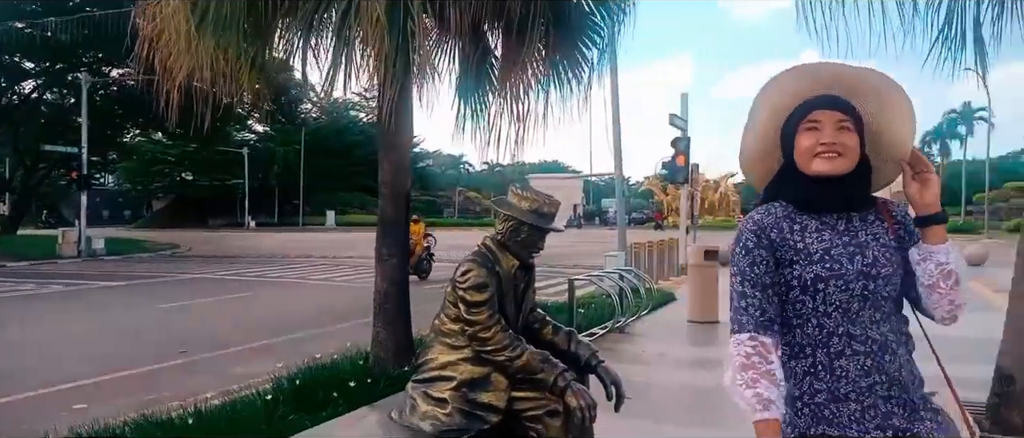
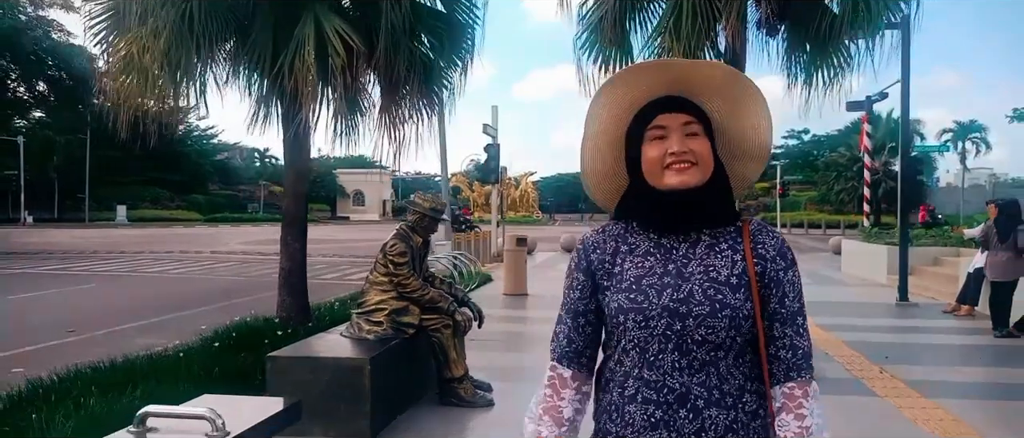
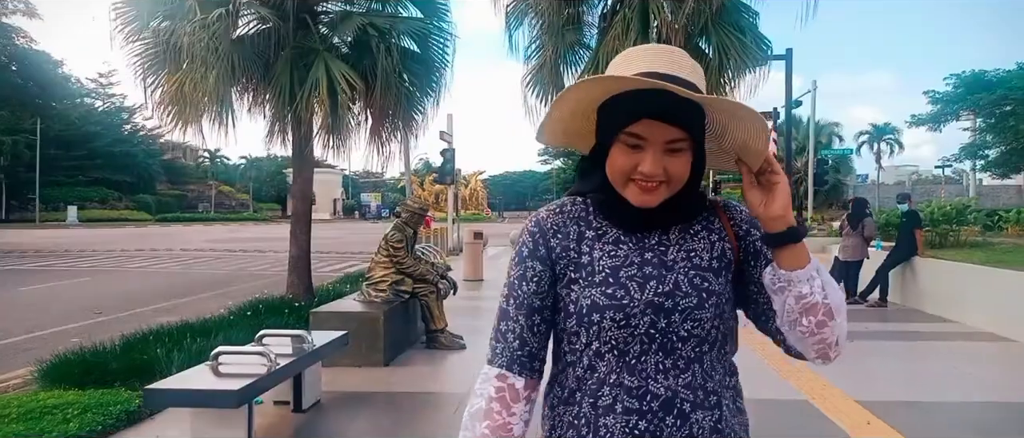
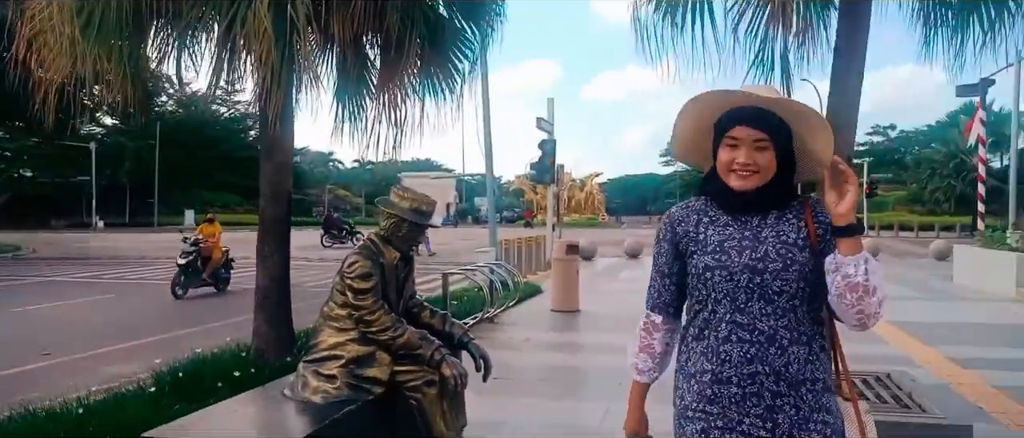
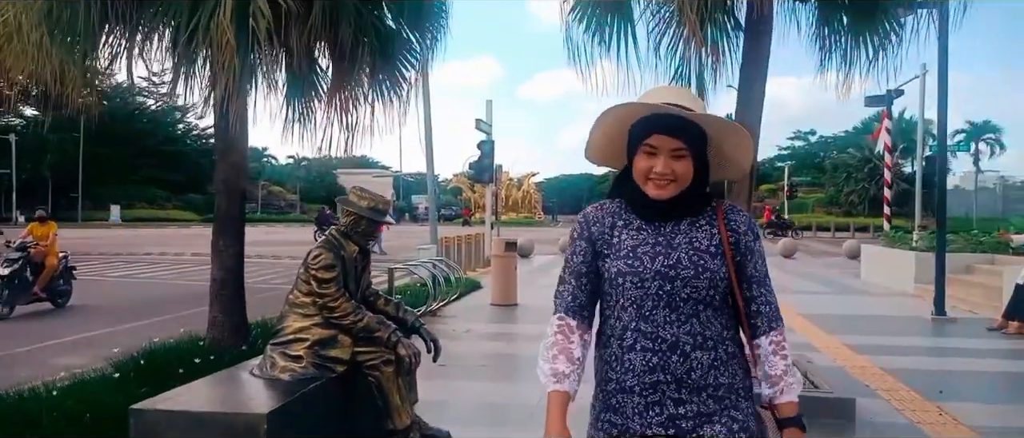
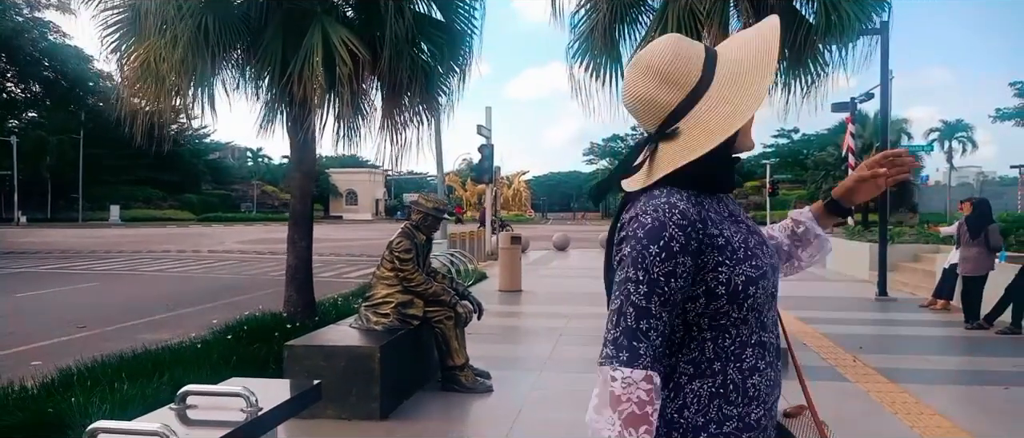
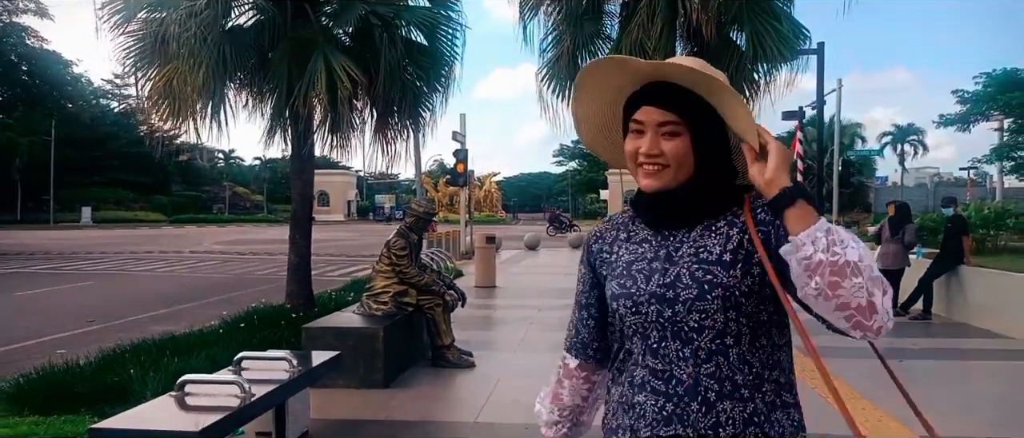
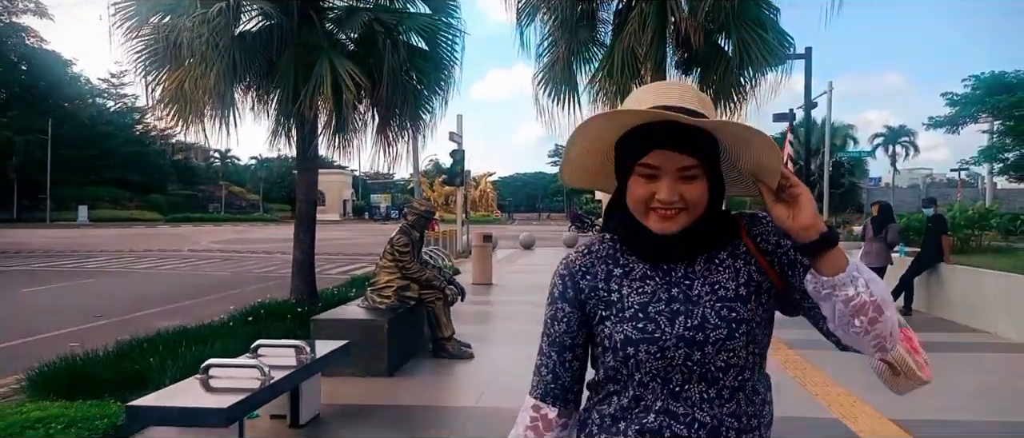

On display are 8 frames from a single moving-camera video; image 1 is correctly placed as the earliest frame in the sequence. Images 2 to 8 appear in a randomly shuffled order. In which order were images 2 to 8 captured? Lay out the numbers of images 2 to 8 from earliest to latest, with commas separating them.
4, 5, 2, 6, 7, 8, 3
